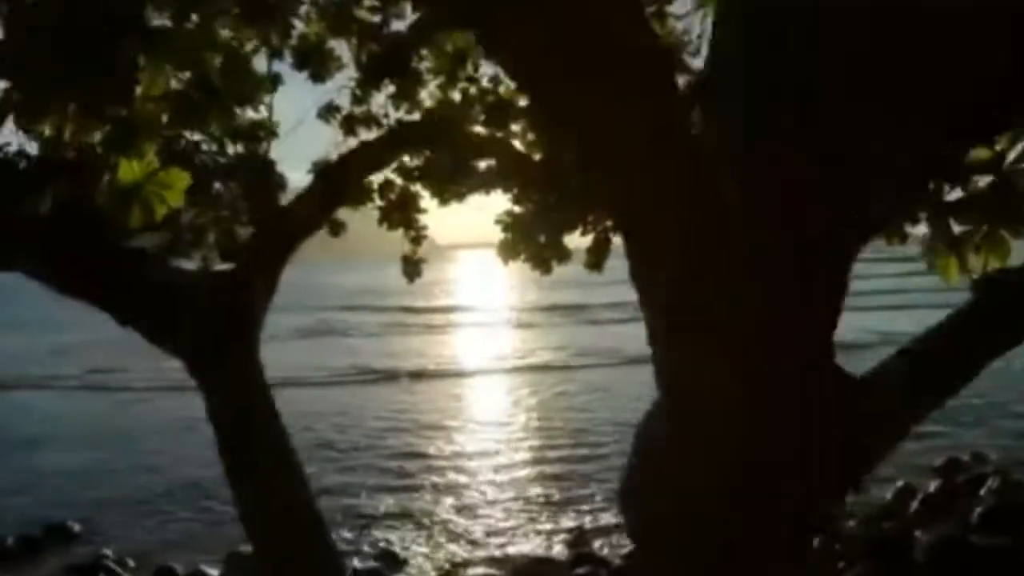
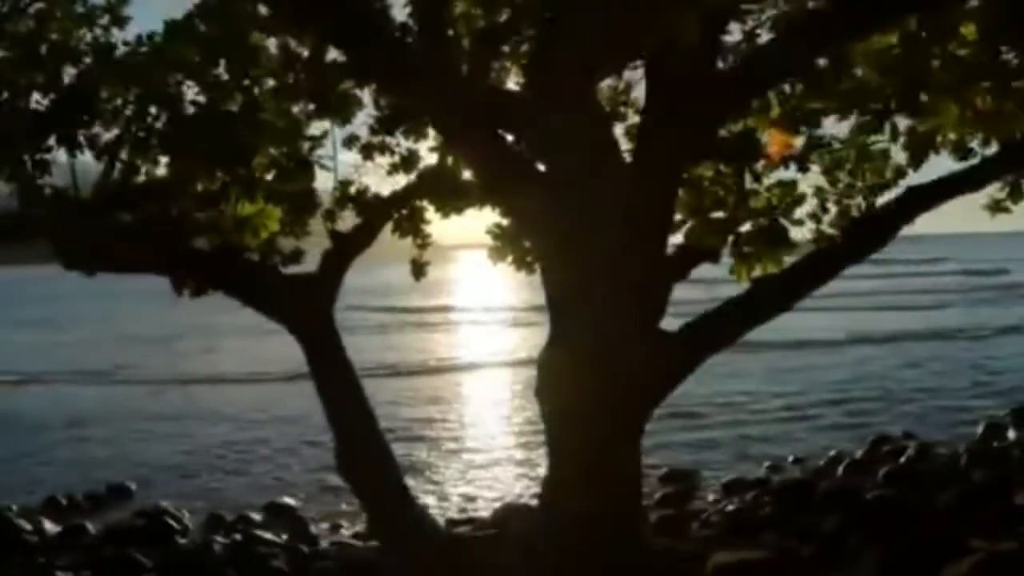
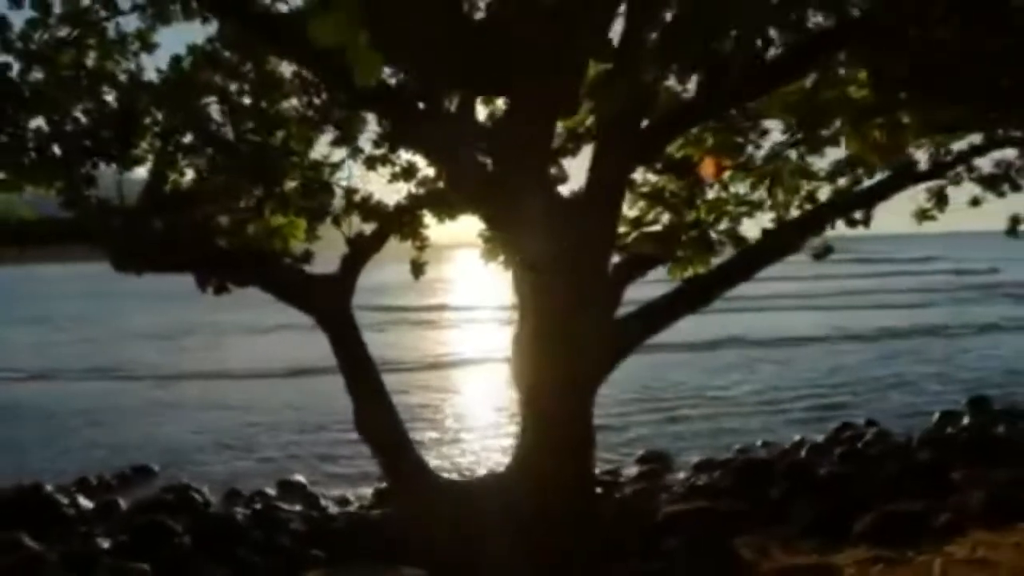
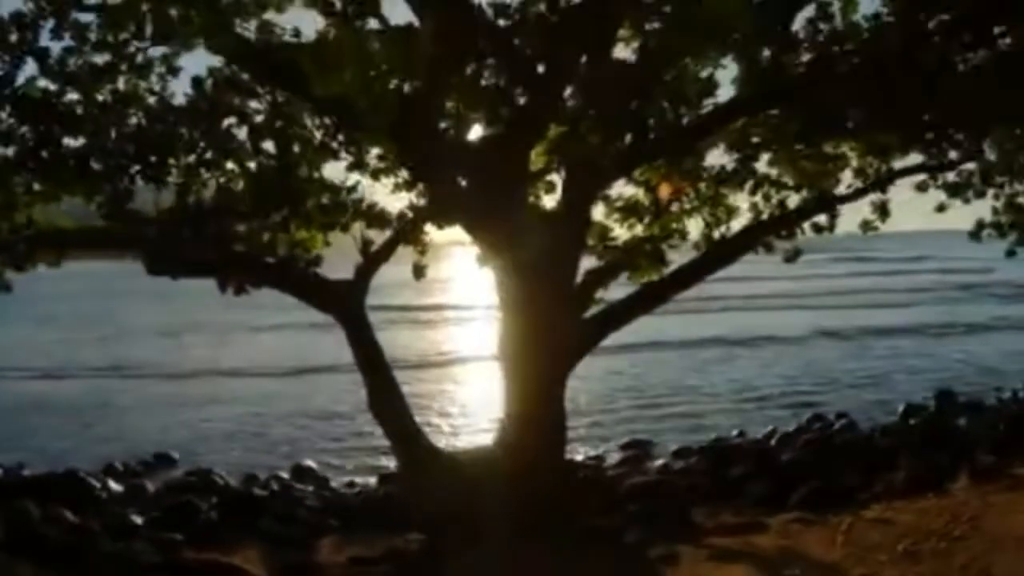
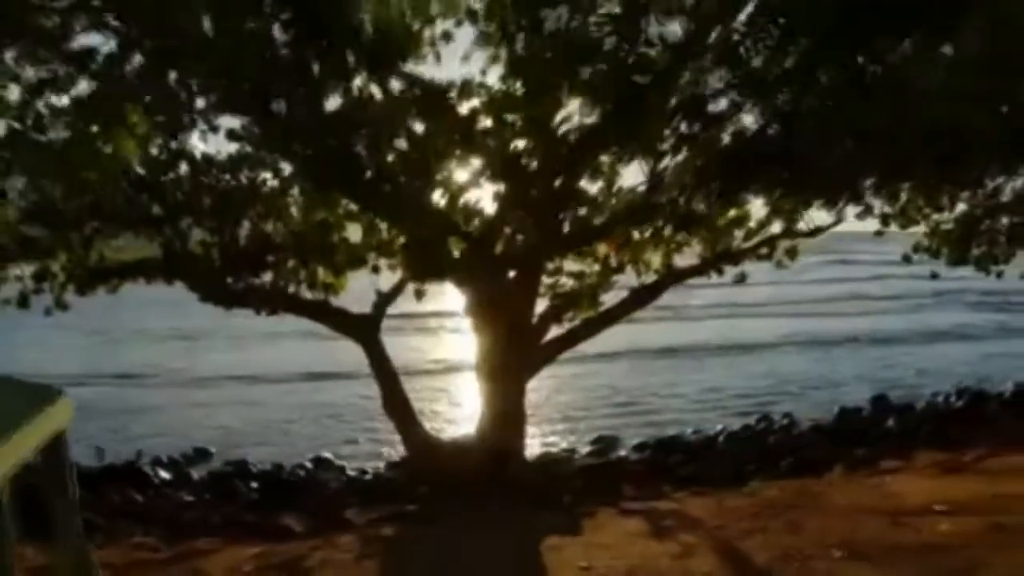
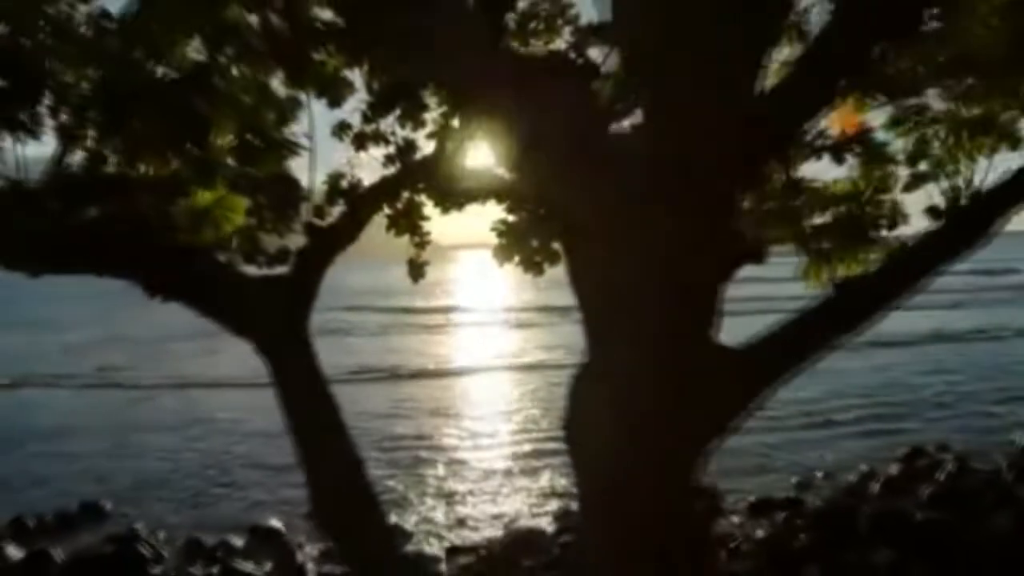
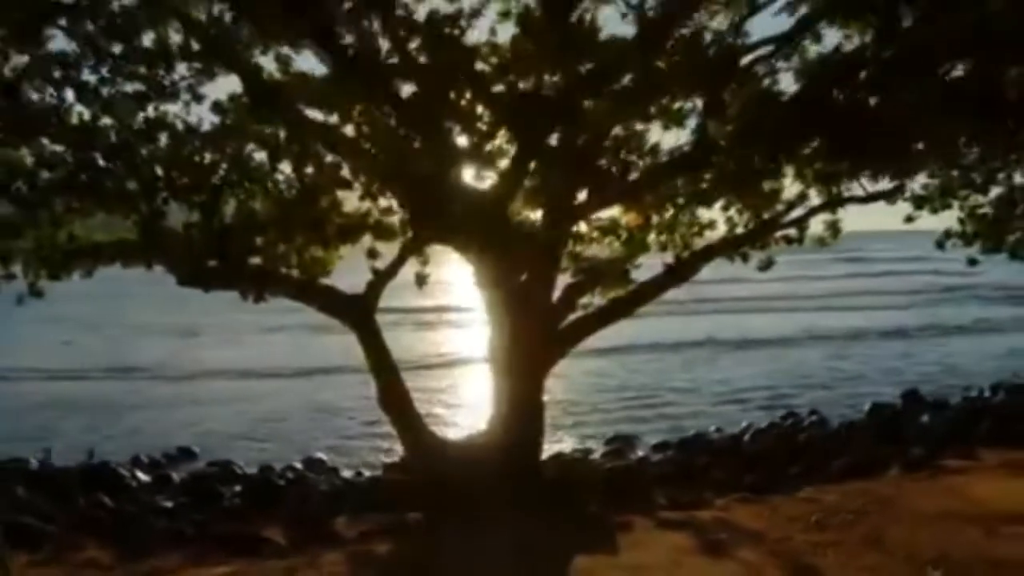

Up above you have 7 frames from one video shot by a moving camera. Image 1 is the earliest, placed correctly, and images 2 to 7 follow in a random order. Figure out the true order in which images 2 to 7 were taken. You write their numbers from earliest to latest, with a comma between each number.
6, 2, 3, 4, 7, 5
